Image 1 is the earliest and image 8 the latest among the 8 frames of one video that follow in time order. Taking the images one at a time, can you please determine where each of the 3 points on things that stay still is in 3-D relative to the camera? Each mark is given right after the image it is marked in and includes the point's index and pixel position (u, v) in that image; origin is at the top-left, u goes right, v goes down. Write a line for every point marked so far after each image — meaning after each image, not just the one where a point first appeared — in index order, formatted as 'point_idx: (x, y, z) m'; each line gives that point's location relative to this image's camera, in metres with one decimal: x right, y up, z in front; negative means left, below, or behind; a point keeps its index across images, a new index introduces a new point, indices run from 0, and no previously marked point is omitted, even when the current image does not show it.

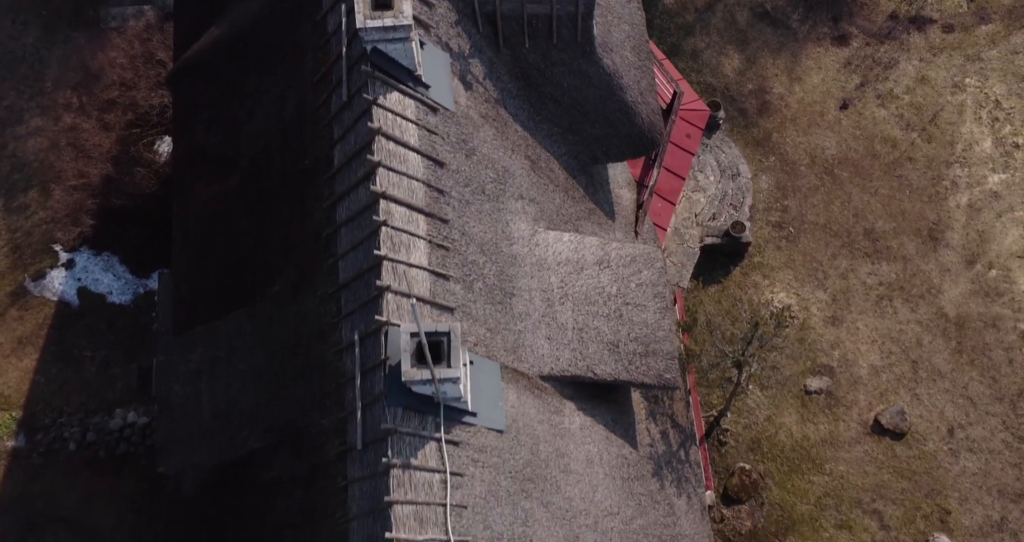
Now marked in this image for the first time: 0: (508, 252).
0: (0.0, +0.2, +8.7) m
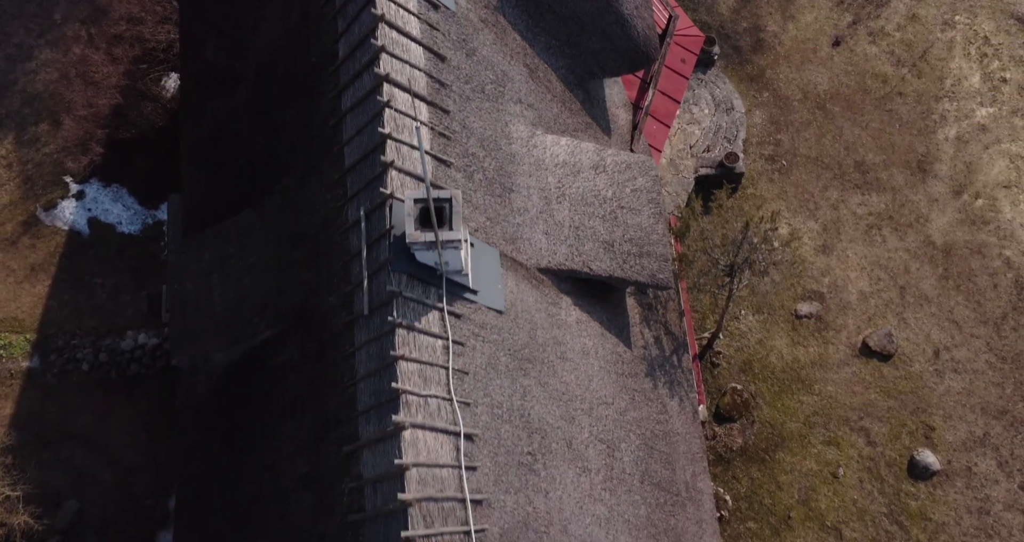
0: (0.0, +1.3, +9.1) m
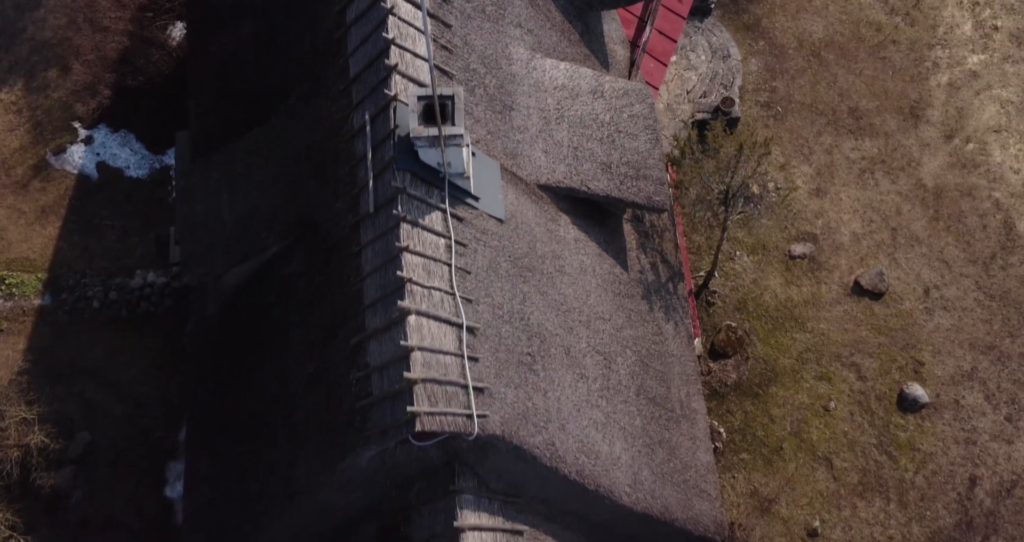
0: (0.0, +2.3, +9.4) m
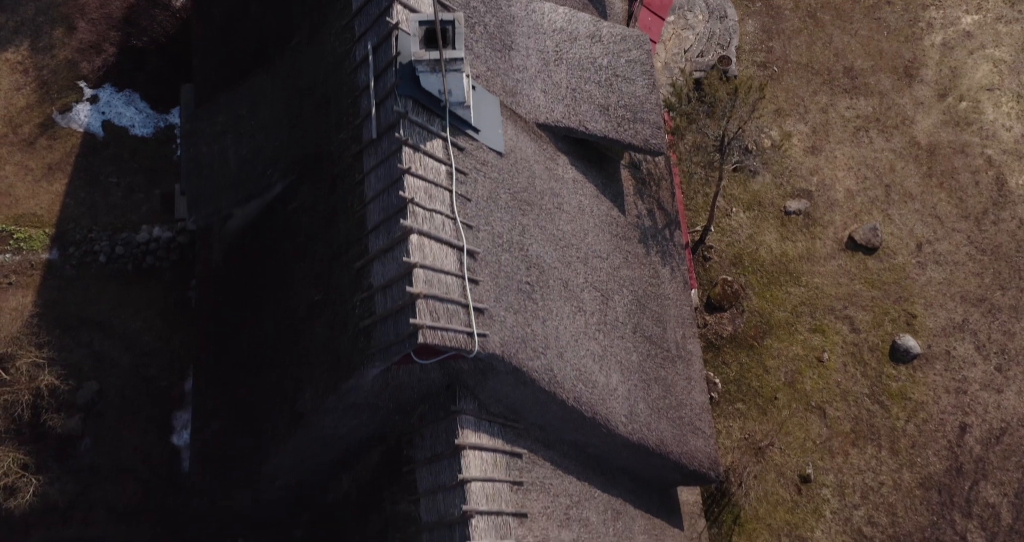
0: (-0.1, +3.0, +9.6) m
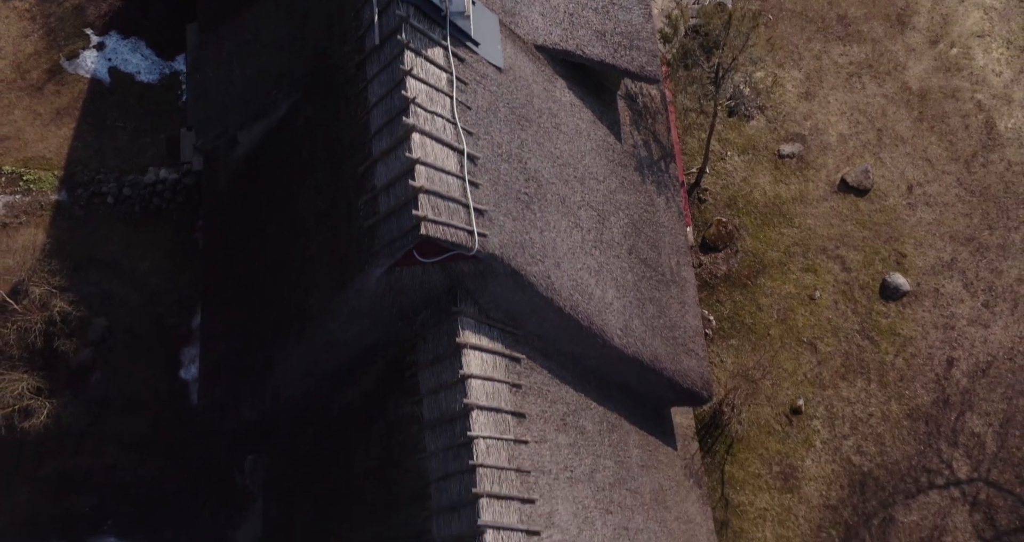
0: (-0.1, +4.0, +9.9) m
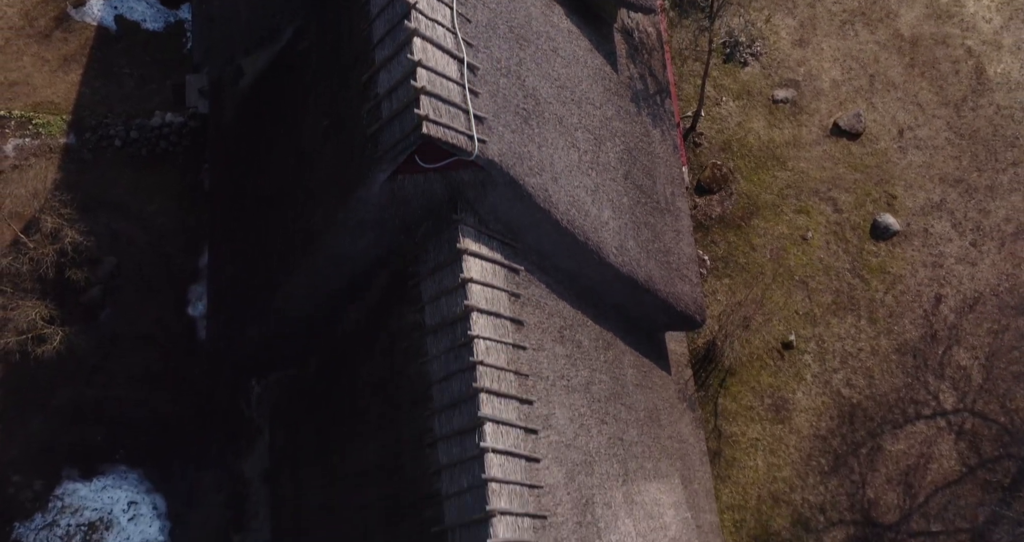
0: (-0.1, +5.0, +10.2) m
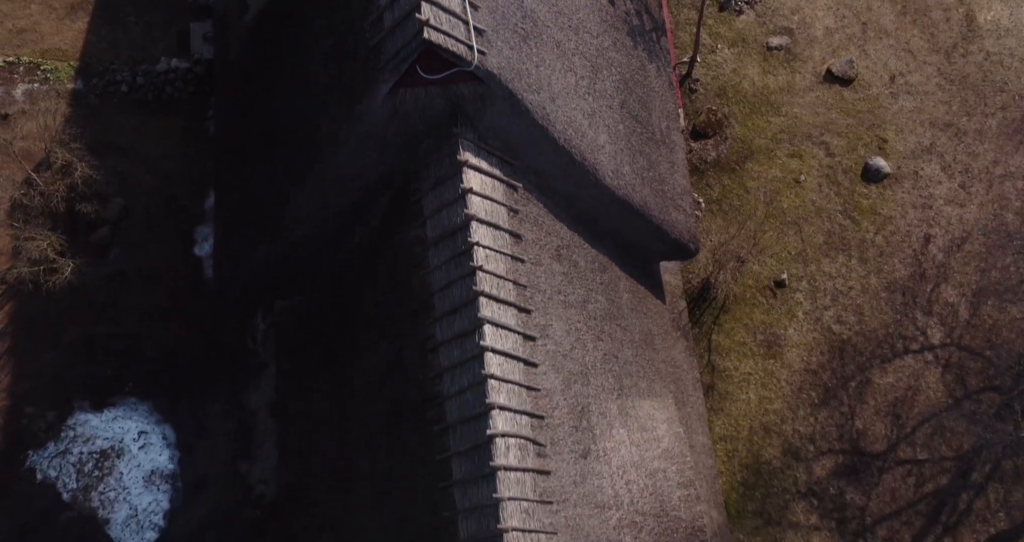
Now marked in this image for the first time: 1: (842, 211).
0: (-0.1, +6.0, +10.5) m
1: (+5.9, +1.1, +14.8) m
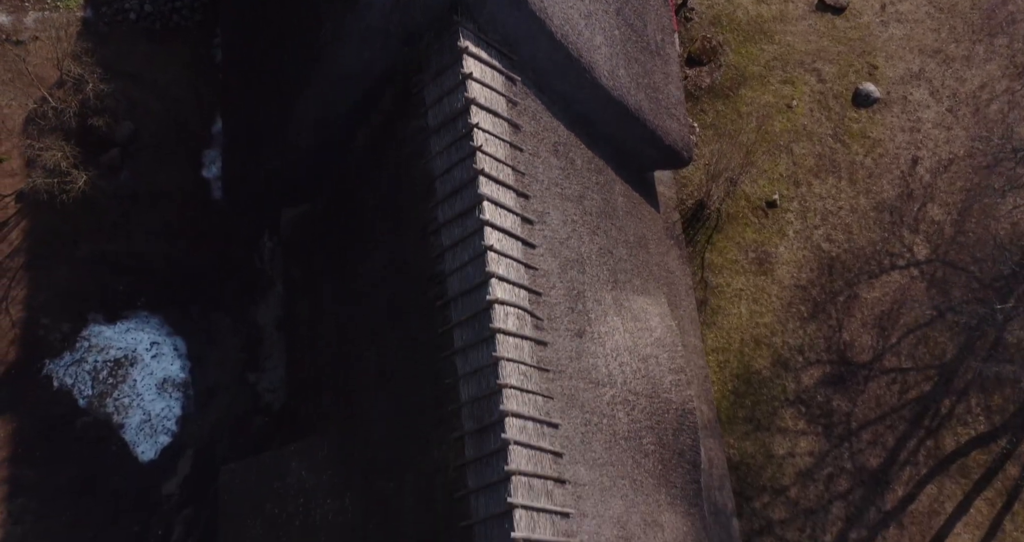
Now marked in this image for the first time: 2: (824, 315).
0: (-0.1, +7.3, +10.8) m
1: (+5.9, +2.5, +15.2) m
2: (+5.3, -0.7, +14.2) m
